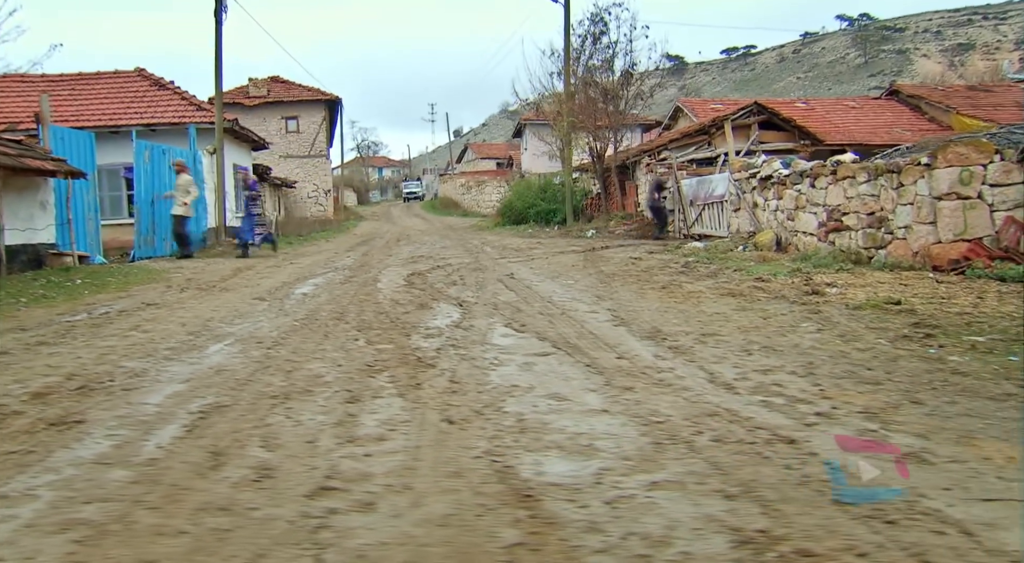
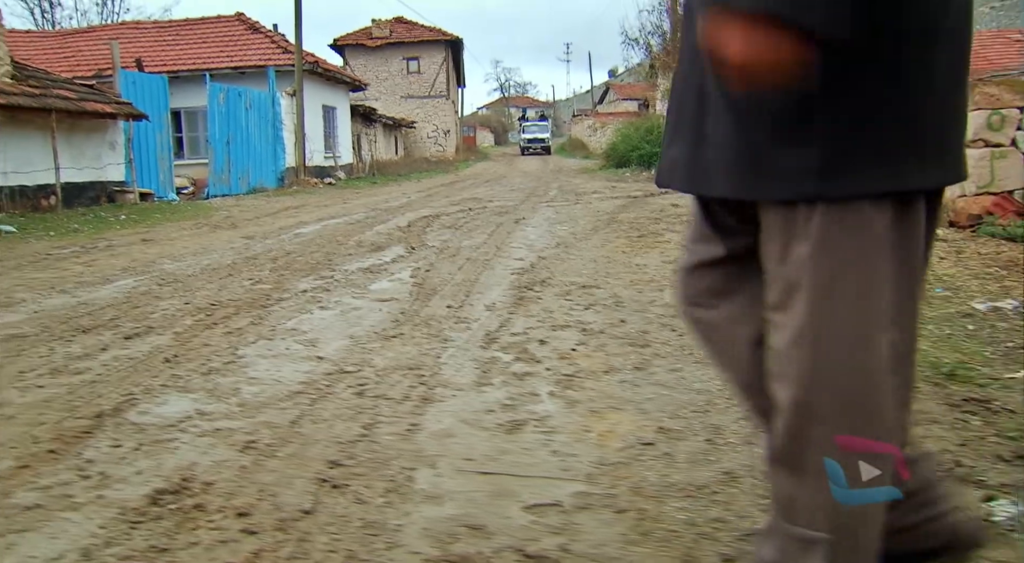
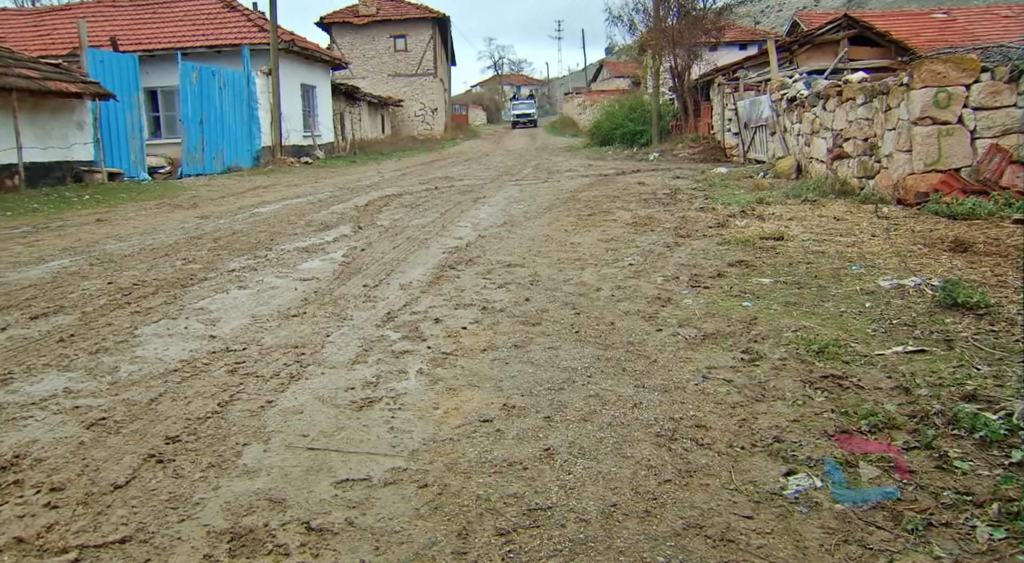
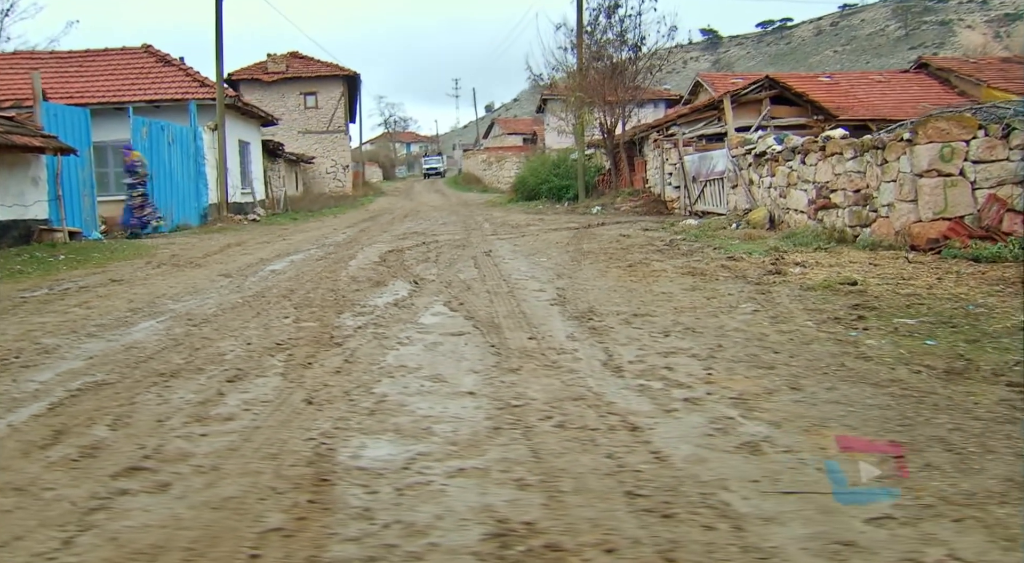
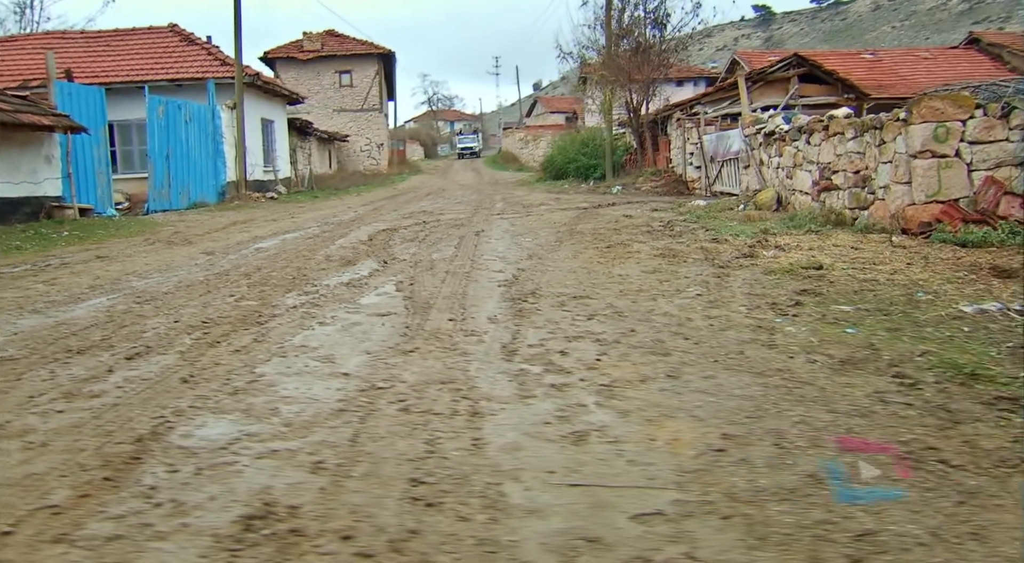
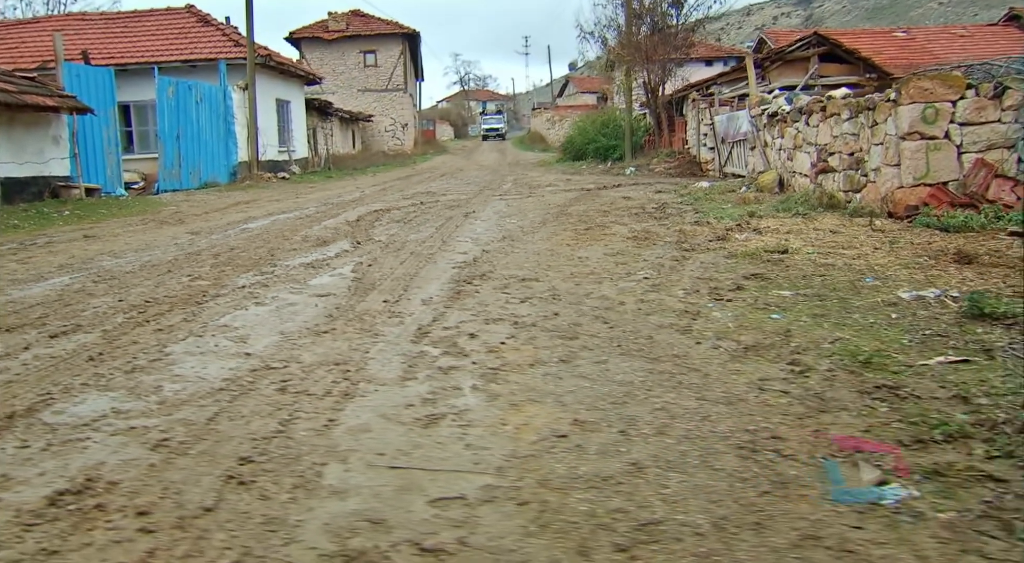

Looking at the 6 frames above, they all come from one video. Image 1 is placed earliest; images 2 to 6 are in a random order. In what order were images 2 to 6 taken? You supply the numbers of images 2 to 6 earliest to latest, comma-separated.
4, 5, 6, 3, 2
